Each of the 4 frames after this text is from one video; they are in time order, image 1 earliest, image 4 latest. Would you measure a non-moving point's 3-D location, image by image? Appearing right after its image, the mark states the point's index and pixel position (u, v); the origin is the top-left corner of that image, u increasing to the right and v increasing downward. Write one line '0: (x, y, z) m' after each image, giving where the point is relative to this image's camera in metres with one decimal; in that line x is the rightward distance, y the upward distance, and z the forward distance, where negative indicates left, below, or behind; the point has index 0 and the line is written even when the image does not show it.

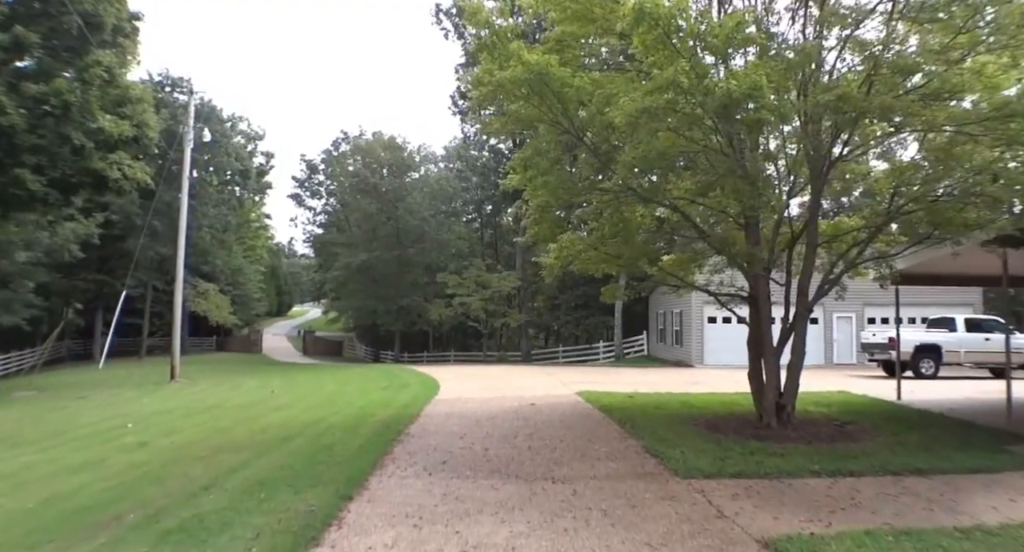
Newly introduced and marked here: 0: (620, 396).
0: (+2.1, -2.3, +11.0) m
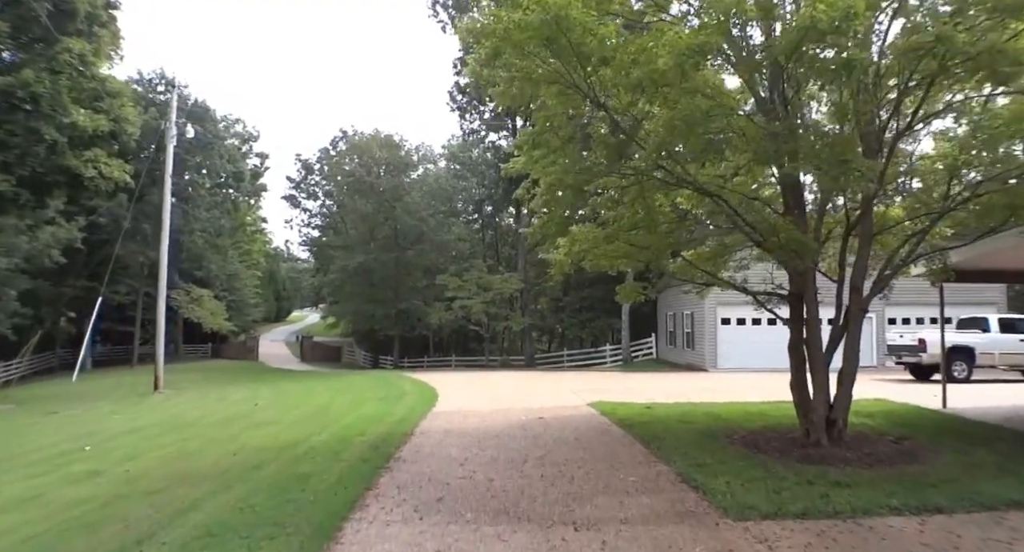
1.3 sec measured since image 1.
0: (+2.2, -2.3, +9.8) m
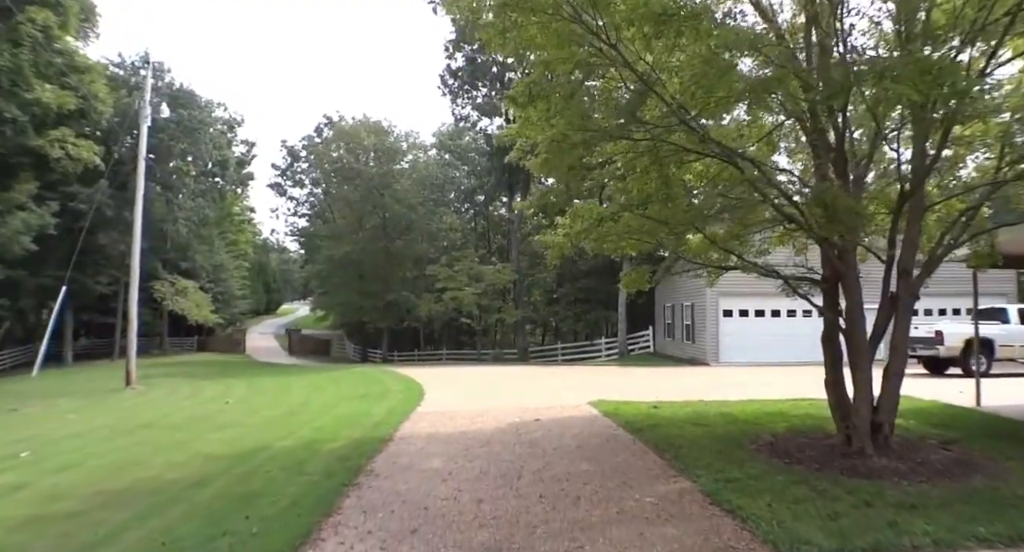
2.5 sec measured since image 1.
0: (+2.1, -2.1, +8.9) m
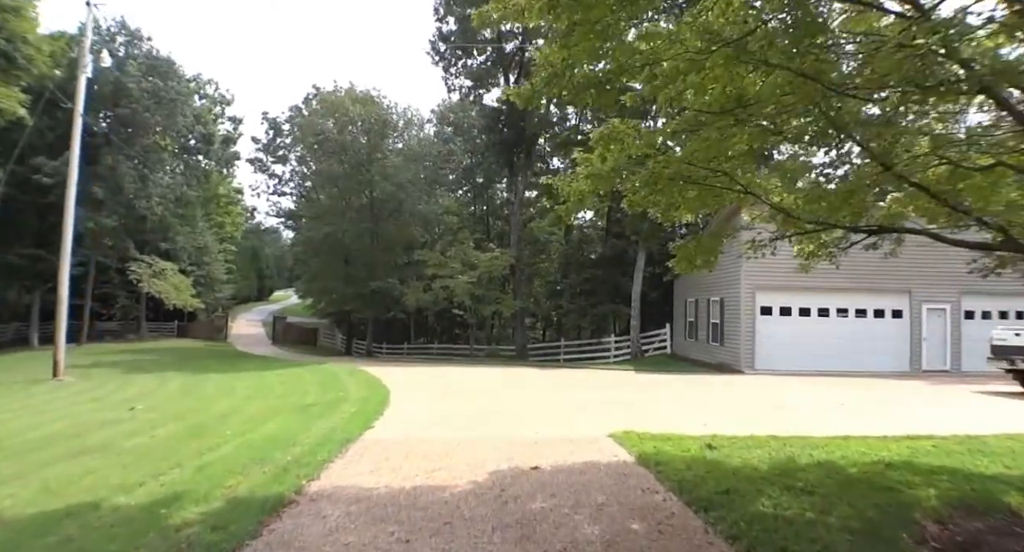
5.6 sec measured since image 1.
0: (+1.9, -1.8, +5.9) m
